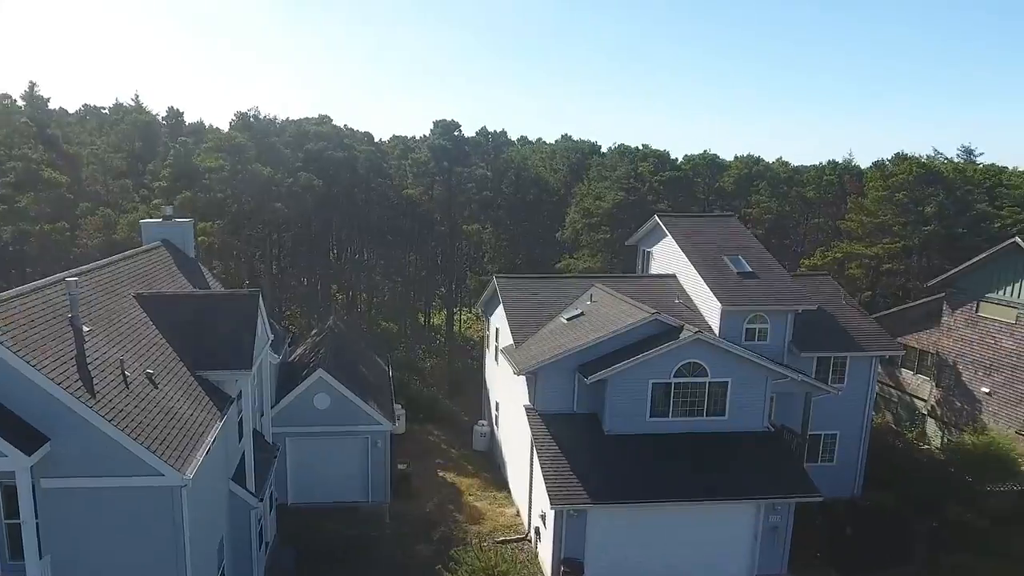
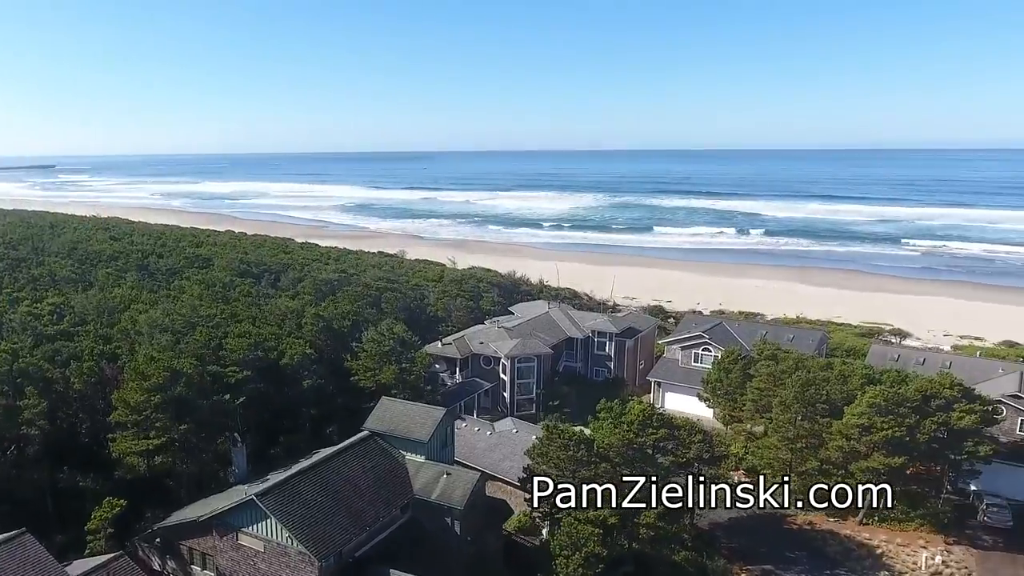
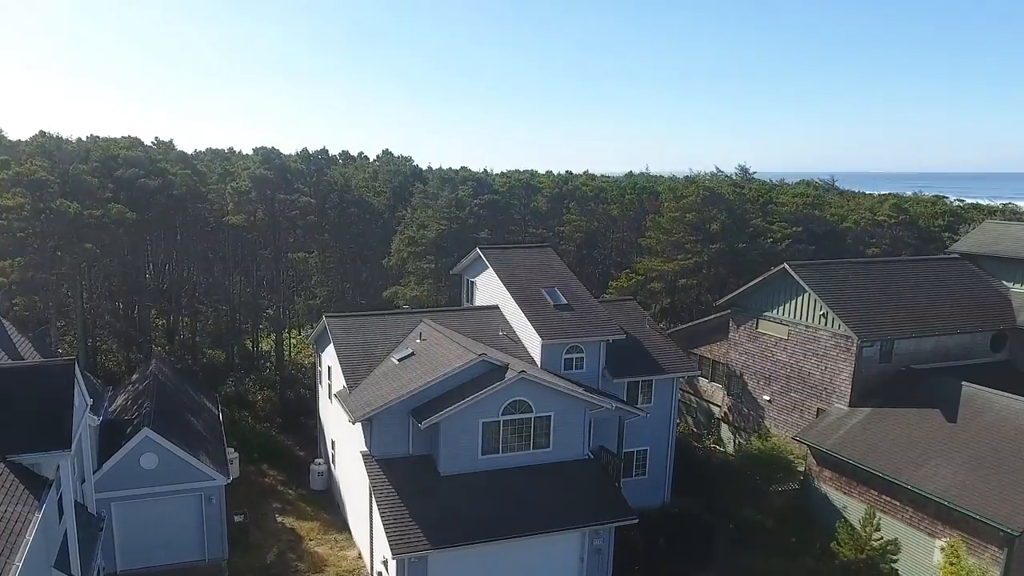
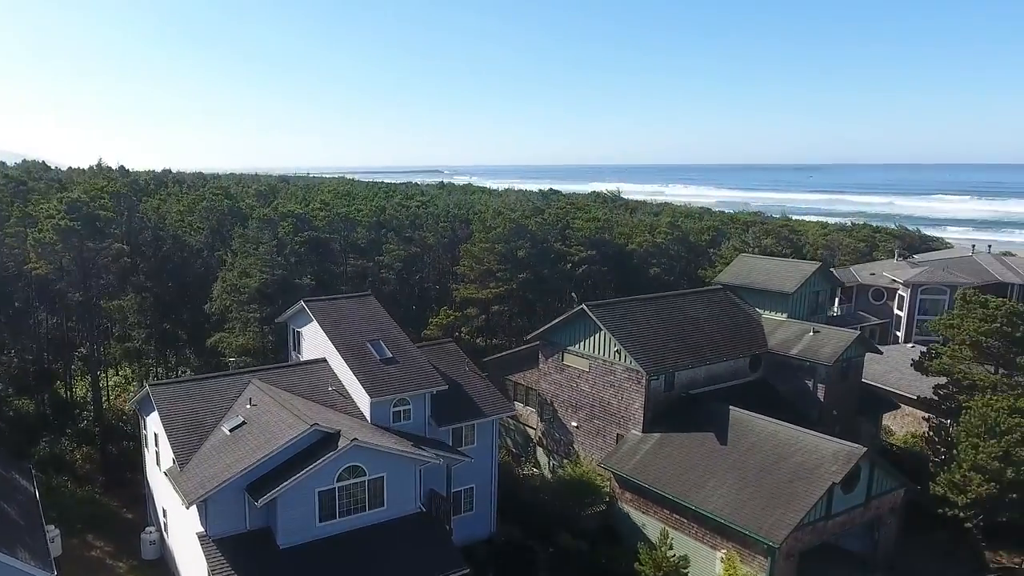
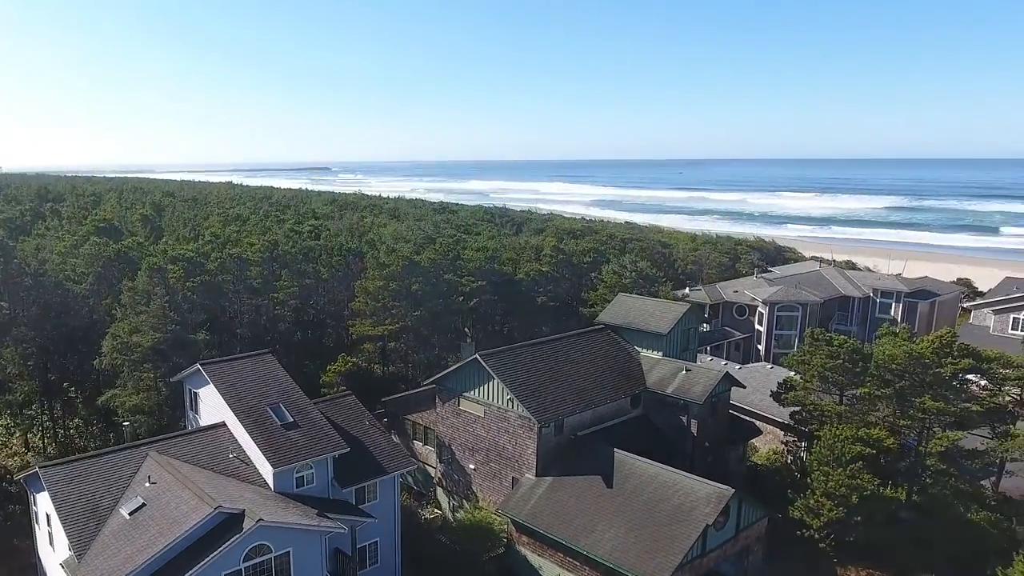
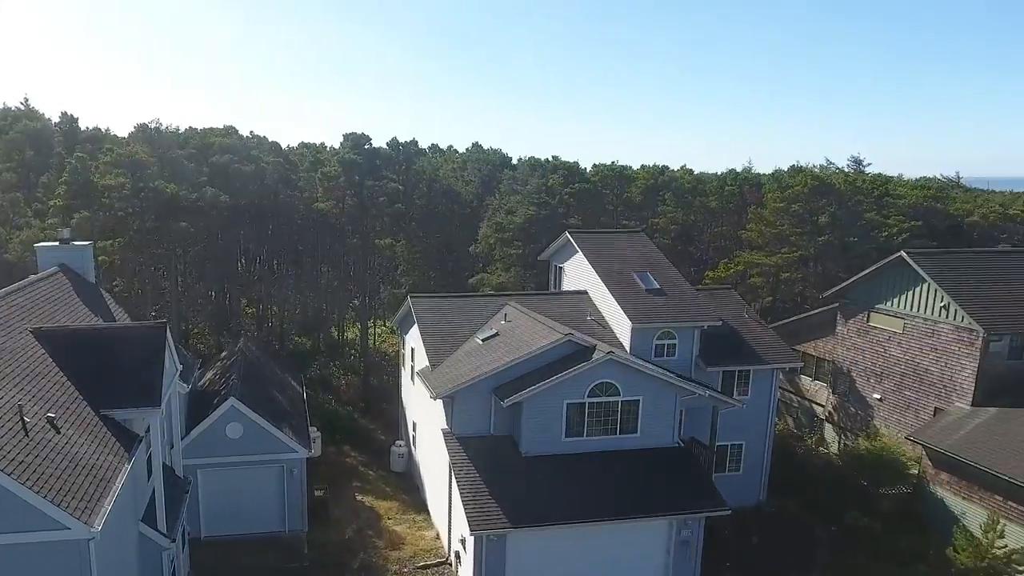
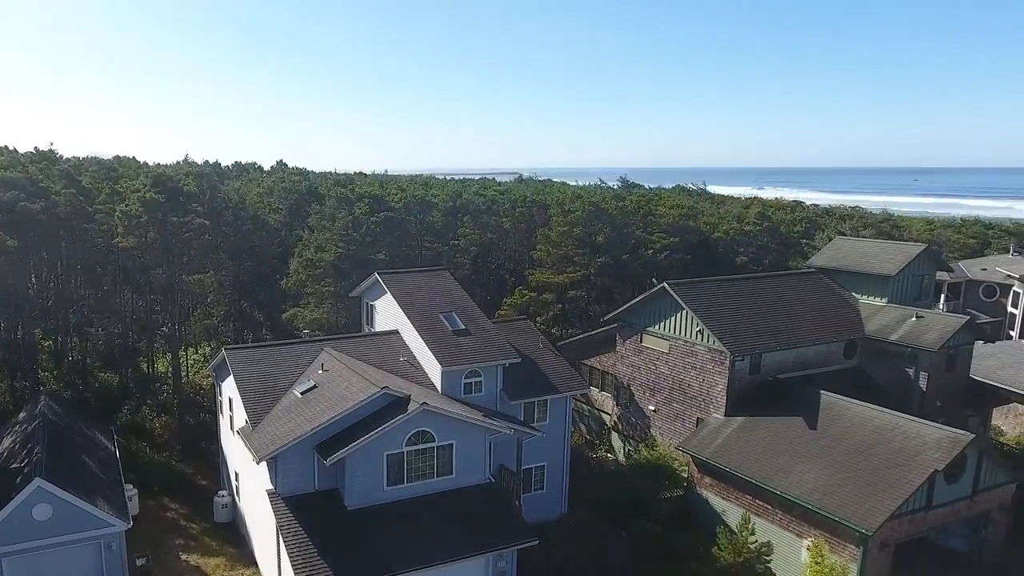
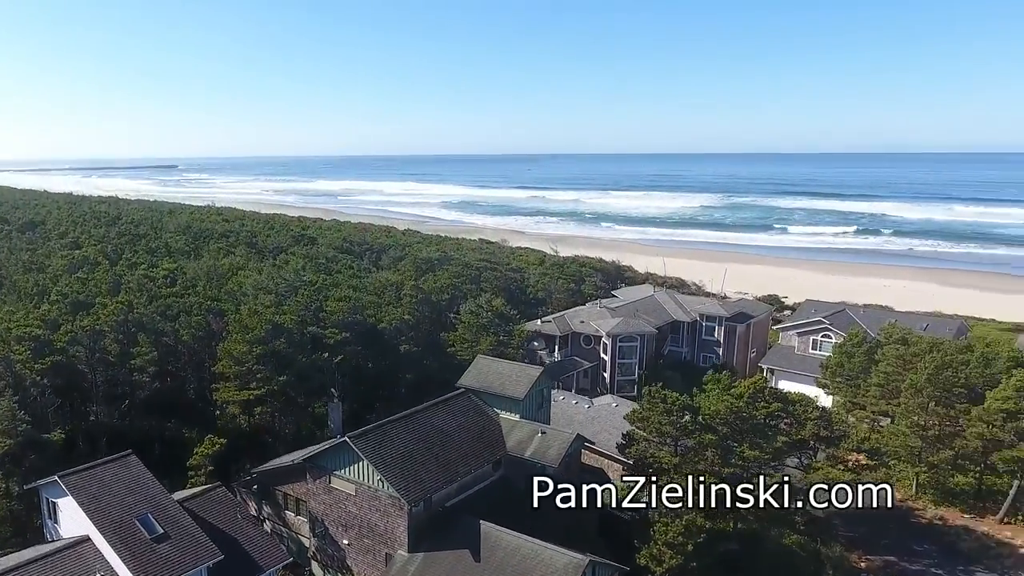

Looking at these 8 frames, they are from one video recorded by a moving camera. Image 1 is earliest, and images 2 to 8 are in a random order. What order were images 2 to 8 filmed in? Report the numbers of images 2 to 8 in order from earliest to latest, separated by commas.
6, 3, 7, 4, 5, 8, 2
